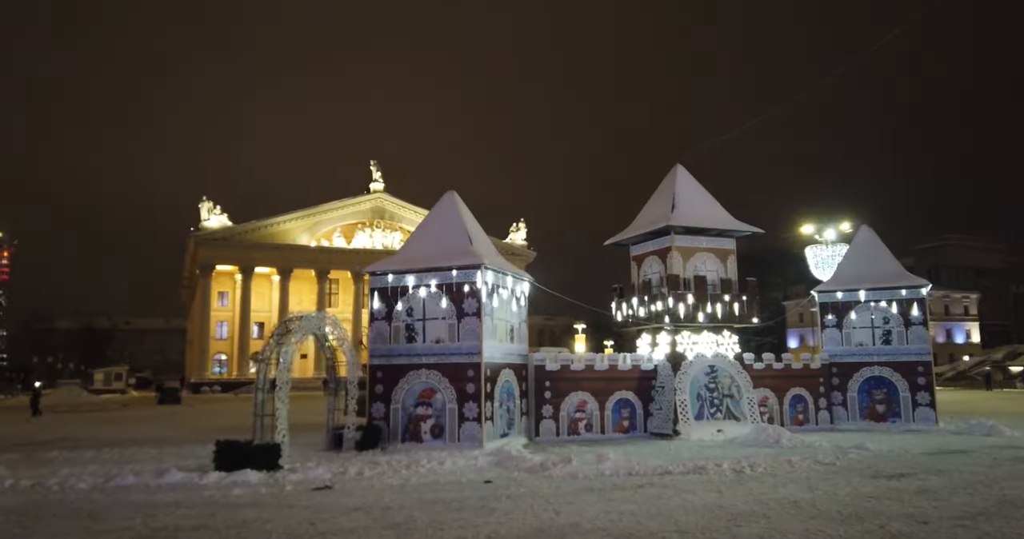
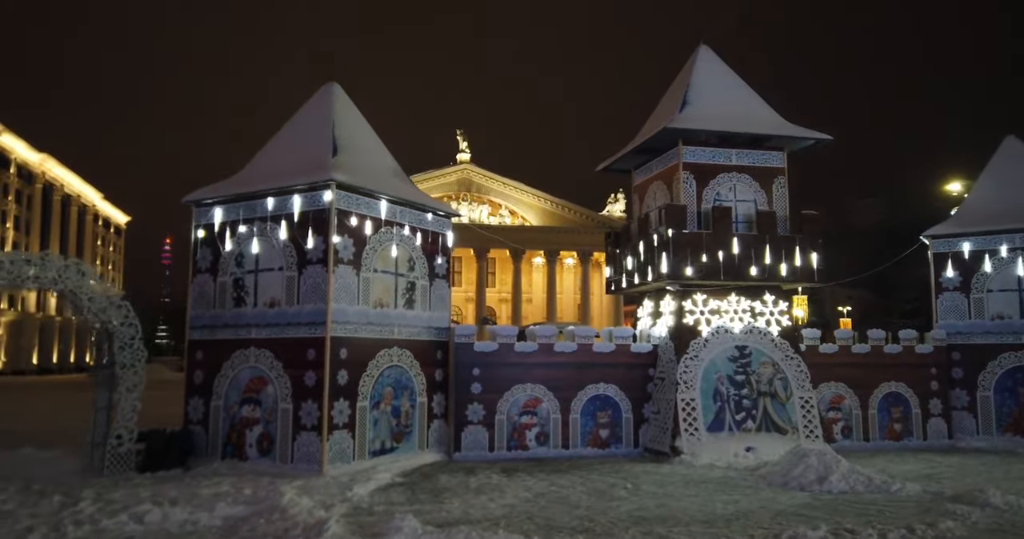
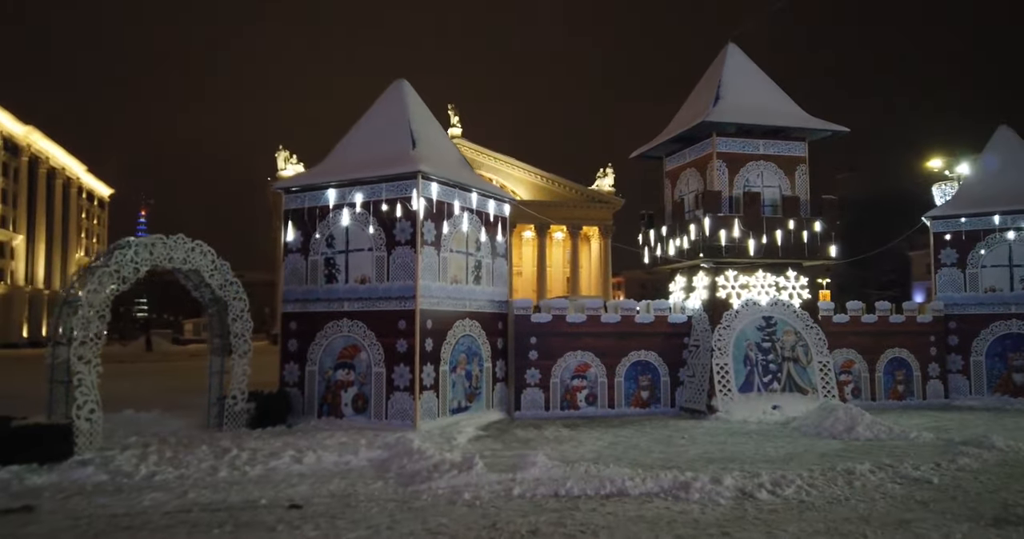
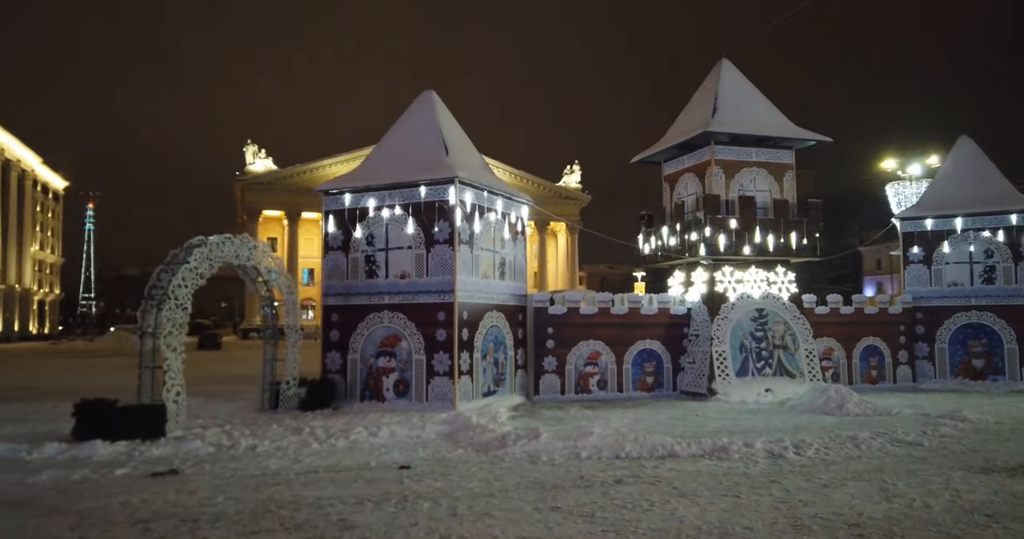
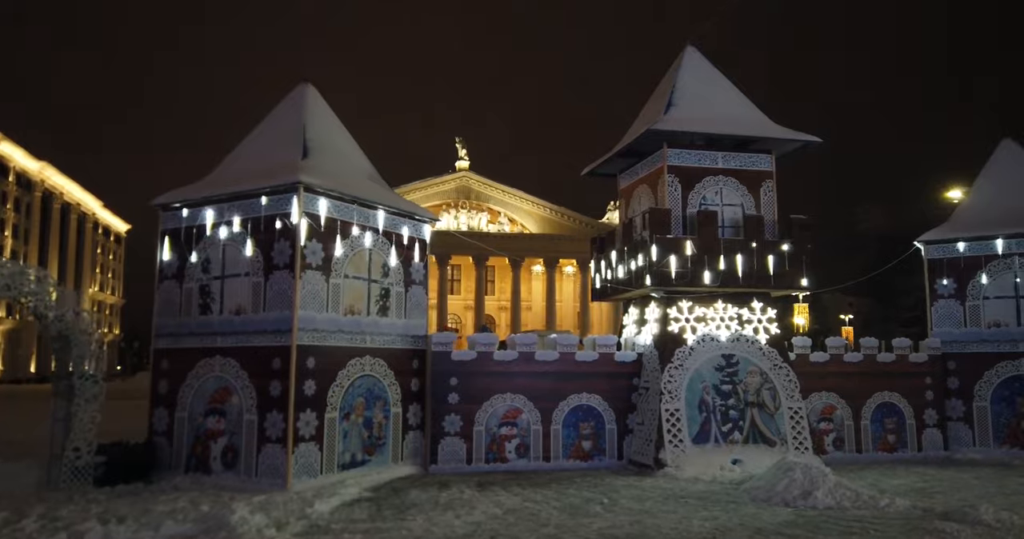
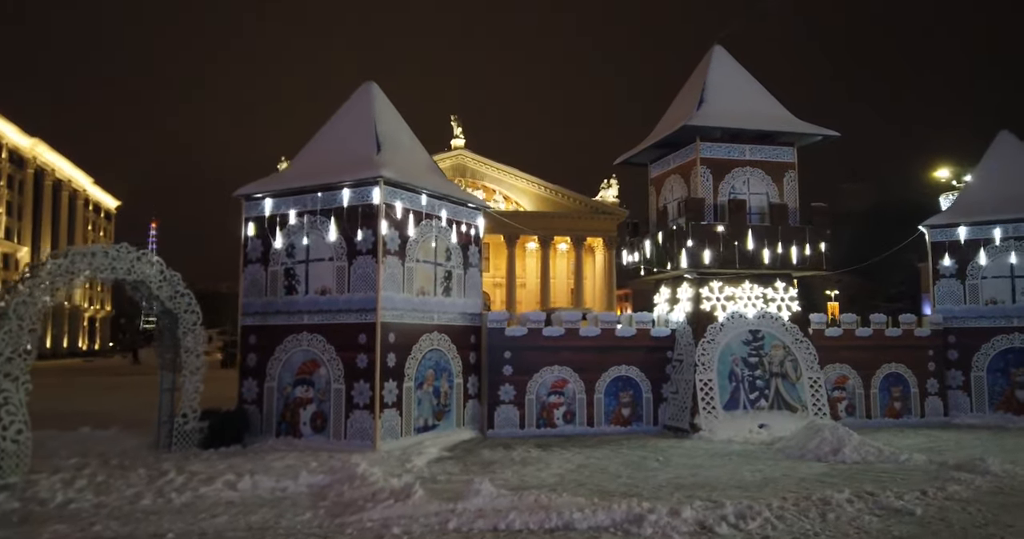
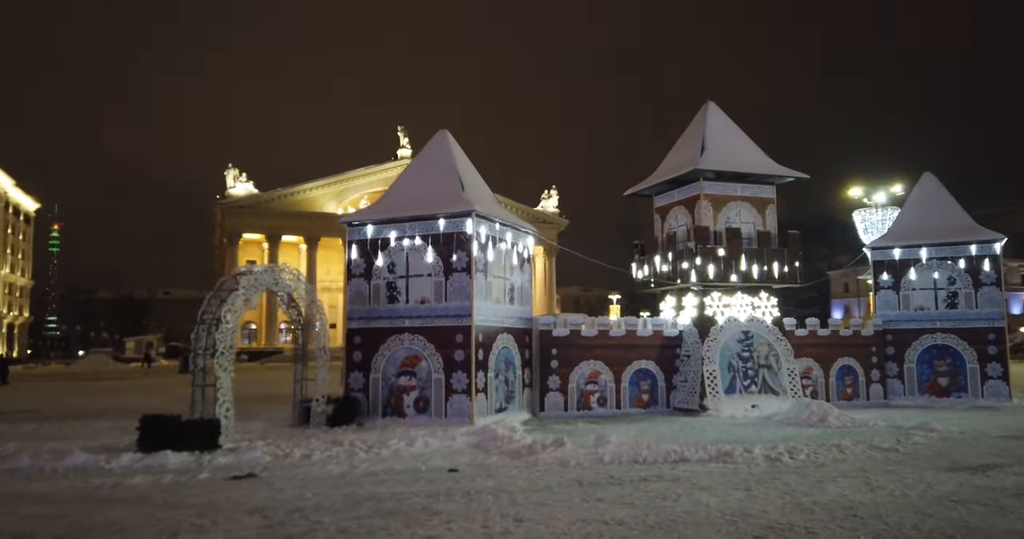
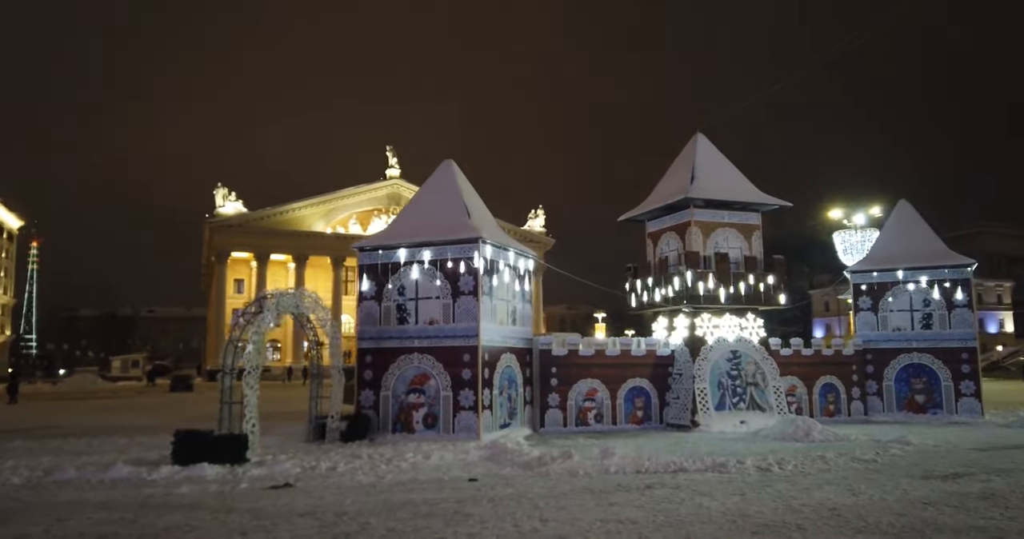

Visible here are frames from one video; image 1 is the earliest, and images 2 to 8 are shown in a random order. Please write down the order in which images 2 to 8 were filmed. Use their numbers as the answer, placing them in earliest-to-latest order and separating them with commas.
8, 7, 4, 3, 6, 2, 5
